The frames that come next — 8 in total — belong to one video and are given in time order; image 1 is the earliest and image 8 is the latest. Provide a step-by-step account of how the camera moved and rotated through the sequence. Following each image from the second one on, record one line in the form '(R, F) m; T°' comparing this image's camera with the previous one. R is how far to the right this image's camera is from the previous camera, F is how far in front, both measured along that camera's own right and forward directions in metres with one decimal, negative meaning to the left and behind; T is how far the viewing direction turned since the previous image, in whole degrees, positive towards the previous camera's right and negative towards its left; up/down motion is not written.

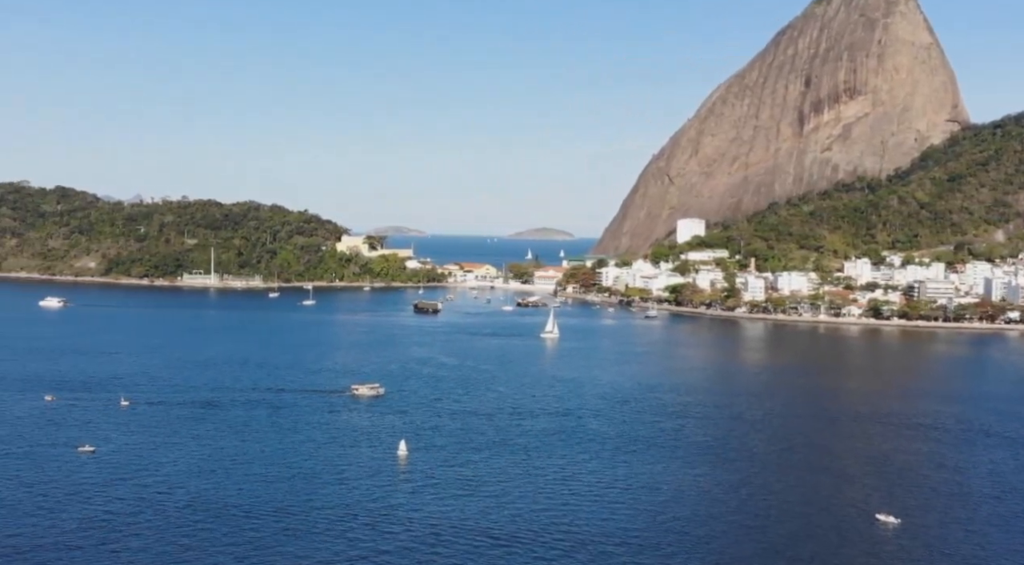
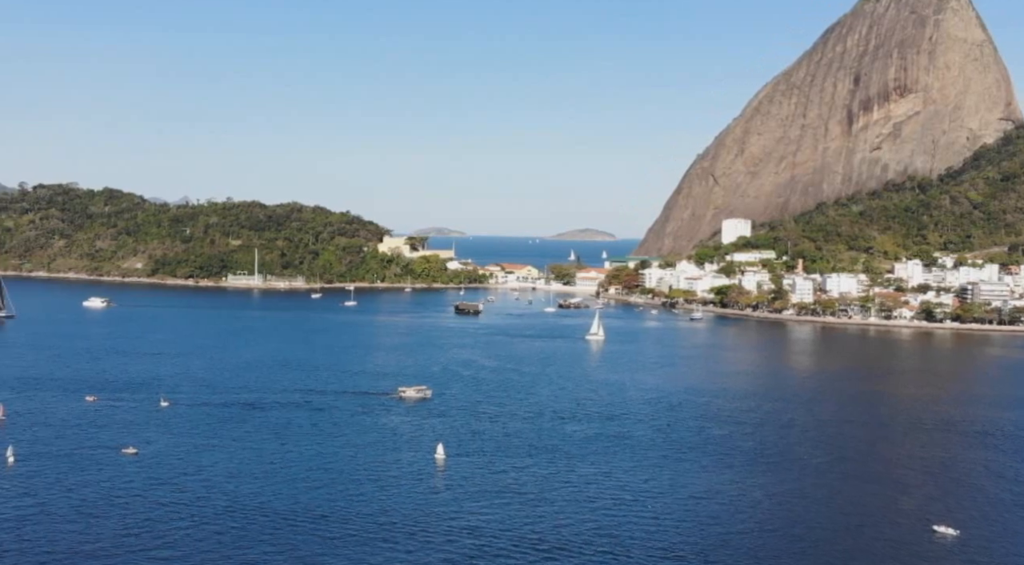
(0.0, +0.4) m; -2°
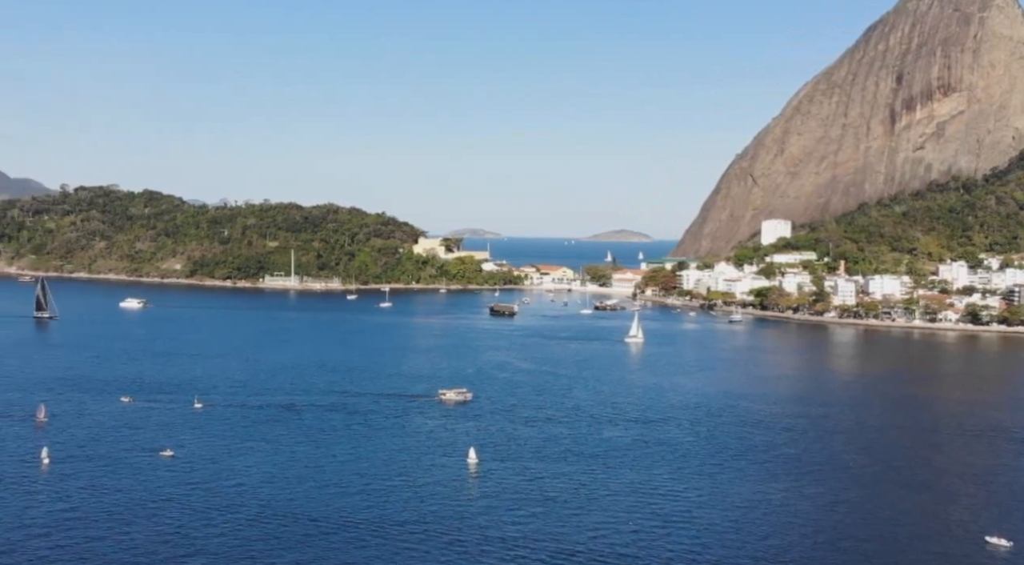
(0.0, +0.3) m; -2°
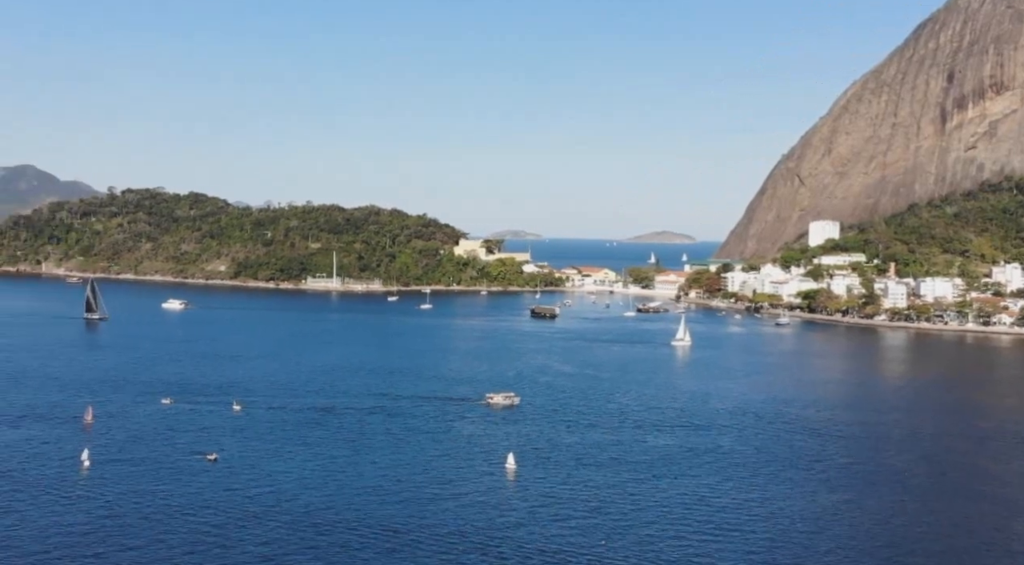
(0.0, +0.4) m; -2°
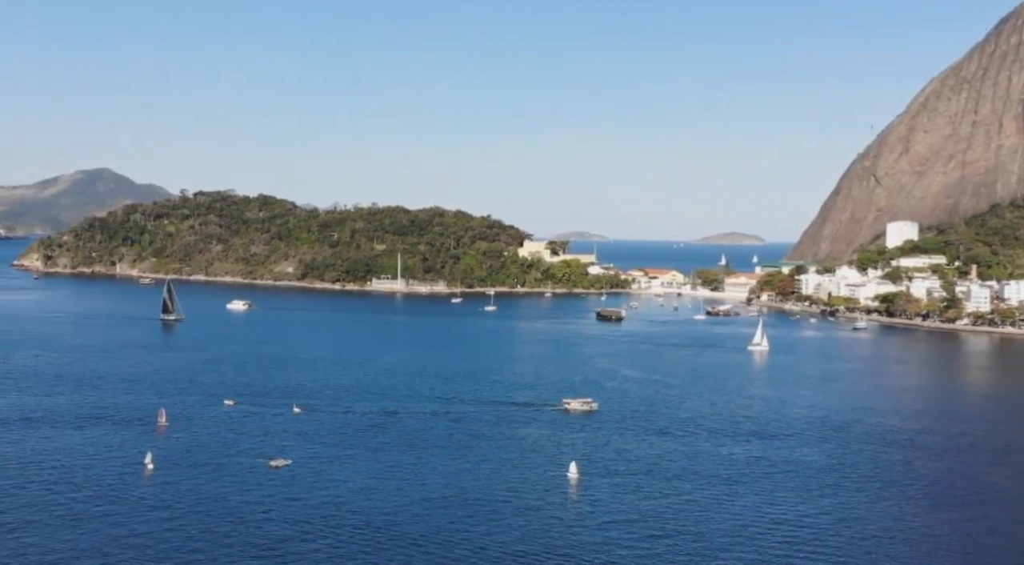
(0.0, +0.6) m; -3°
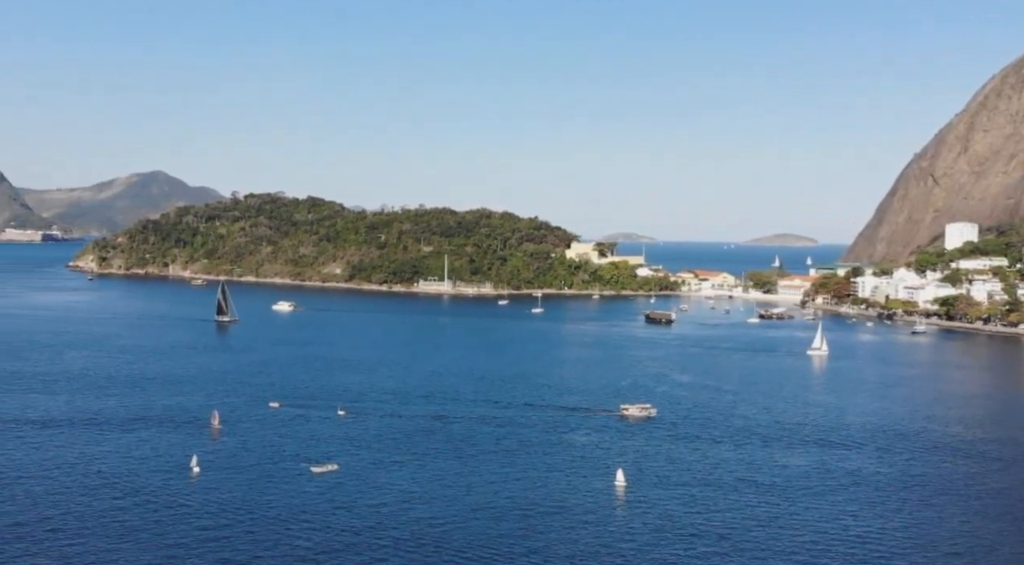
(0.0, +0.4) m; -2°
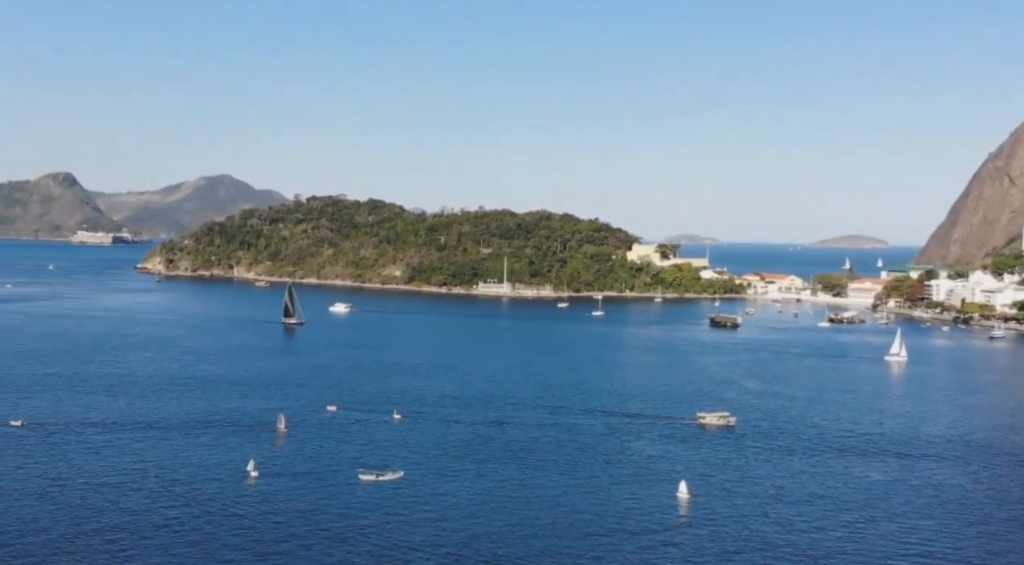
(0.0, +0.4) m; -3°
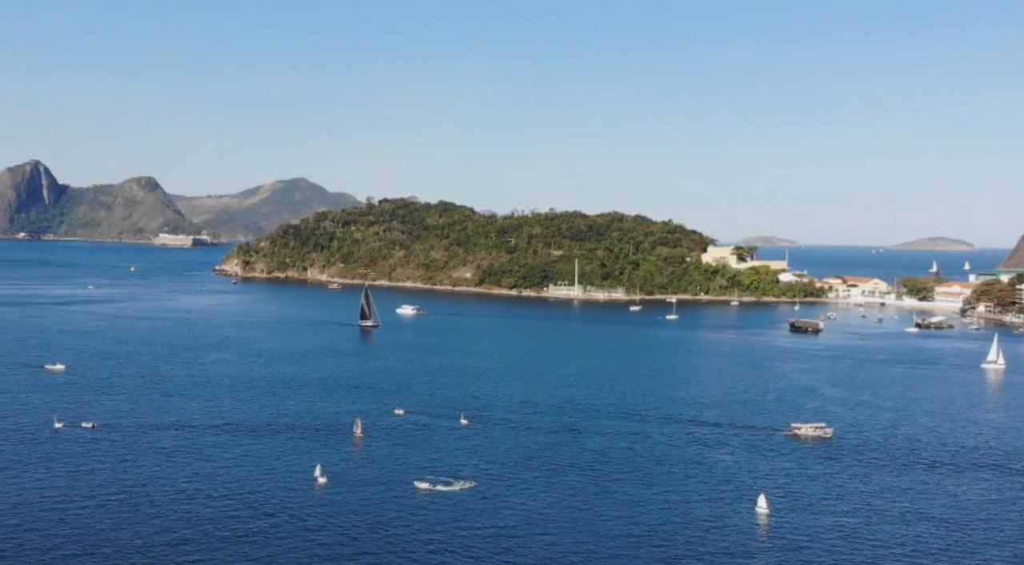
(0.0, +0.5) m; -4°
